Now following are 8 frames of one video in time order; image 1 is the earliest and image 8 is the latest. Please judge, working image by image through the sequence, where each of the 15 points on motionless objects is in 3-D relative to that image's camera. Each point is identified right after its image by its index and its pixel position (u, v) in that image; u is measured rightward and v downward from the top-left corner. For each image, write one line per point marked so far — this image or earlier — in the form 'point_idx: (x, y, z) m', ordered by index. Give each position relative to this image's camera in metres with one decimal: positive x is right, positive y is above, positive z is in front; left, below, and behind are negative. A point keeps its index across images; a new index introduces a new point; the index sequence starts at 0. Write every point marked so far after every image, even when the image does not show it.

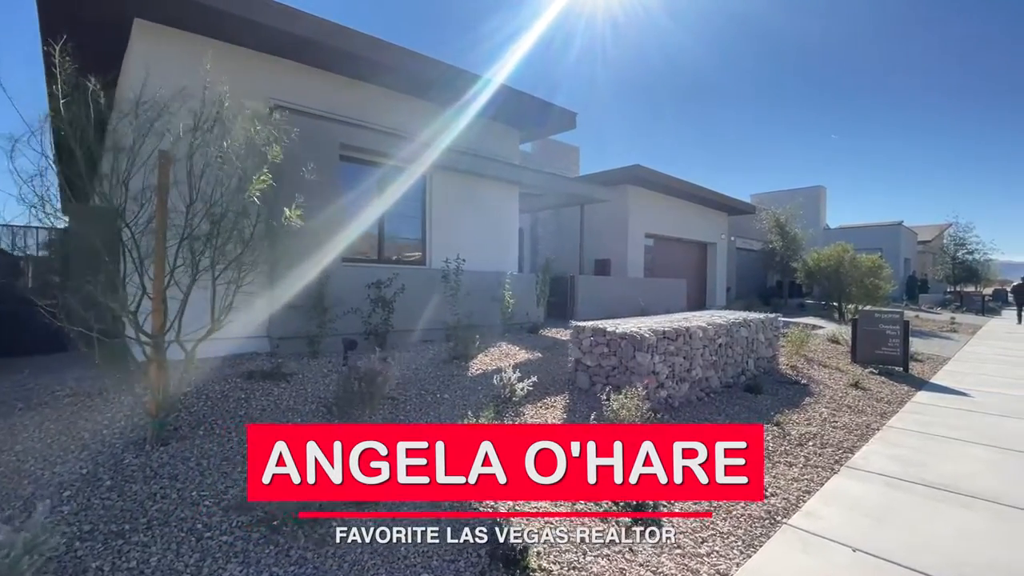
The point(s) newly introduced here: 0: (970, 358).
0: (+9.3, -1.4, +9.8) m
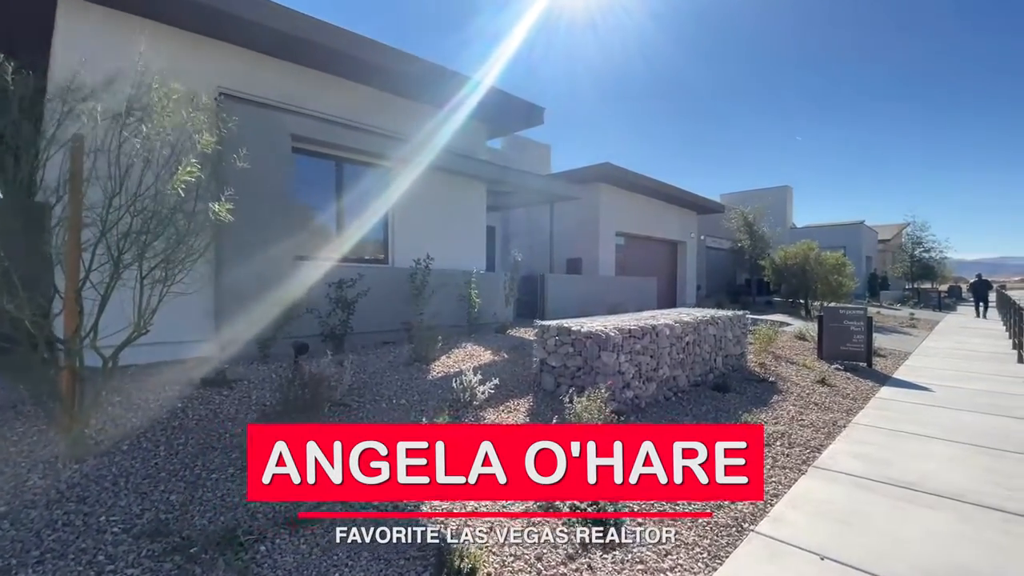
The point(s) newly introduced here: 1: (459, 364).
0: (+8.7, -1.3, +10.0) m
1: (-0.7, -0.9, +5.9) m
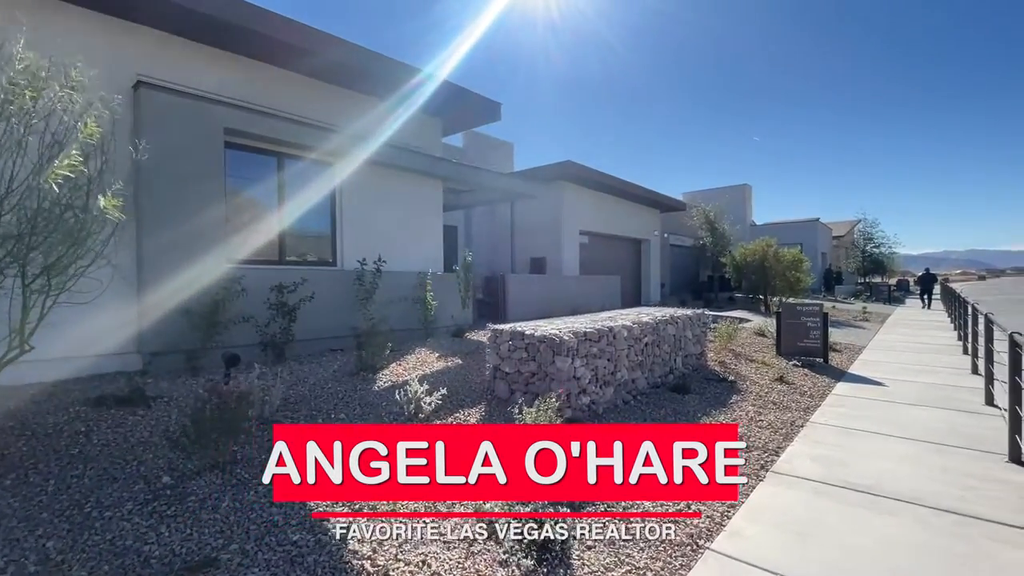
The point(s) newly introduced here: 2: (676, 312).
0: (+7.9, -1.2, +10.3) m
1: (-1.2, -1.0, +5.6) m
2: (+2.4, -0.4, +7.0) m
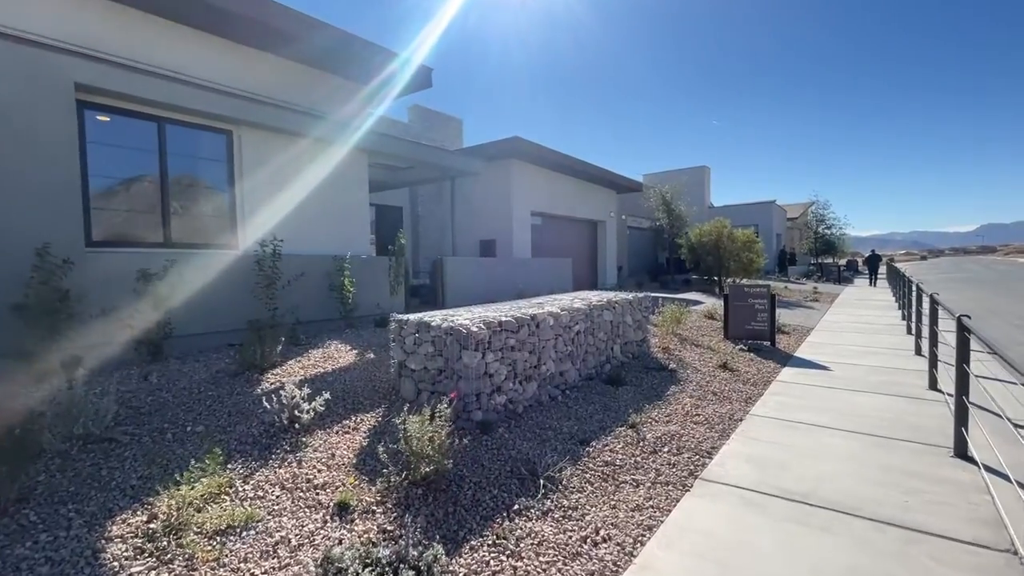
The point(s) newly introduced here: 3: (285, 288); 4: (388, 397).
0: (+6.7, -0.8, +10.1) m
1: (-2.1, -0.8, +4.9) m
2: (+1.4, -0.1, +6.5) m
3: (-3.1, 0.0, +6.5) m
4: (-1.2, -1.0, +4.5) m
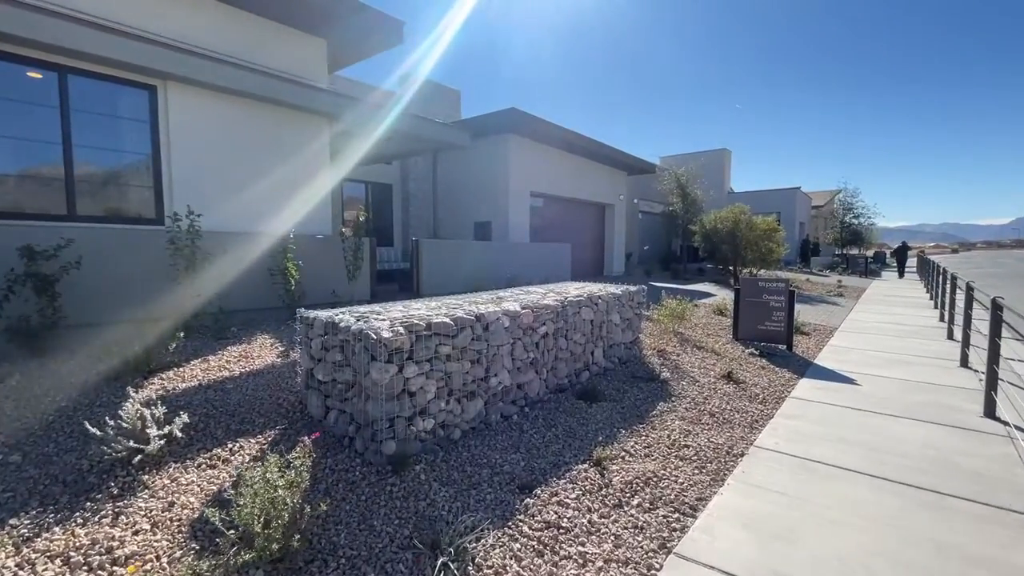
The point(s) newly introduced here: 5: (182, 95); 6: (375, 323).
0: (+6.4, -0.7, +8.9) m
1: (-2.6, -0.7, +4.0) m
2: (+1.0, 0.0, +5.5) m
3: (-3.4, +0.2, +5.6) m
4: (-1.6, -0.9, +3.6) m
5: (-4.8, +2.7, +6.8) m
6: (-0.9, -0.2, +3.3) m
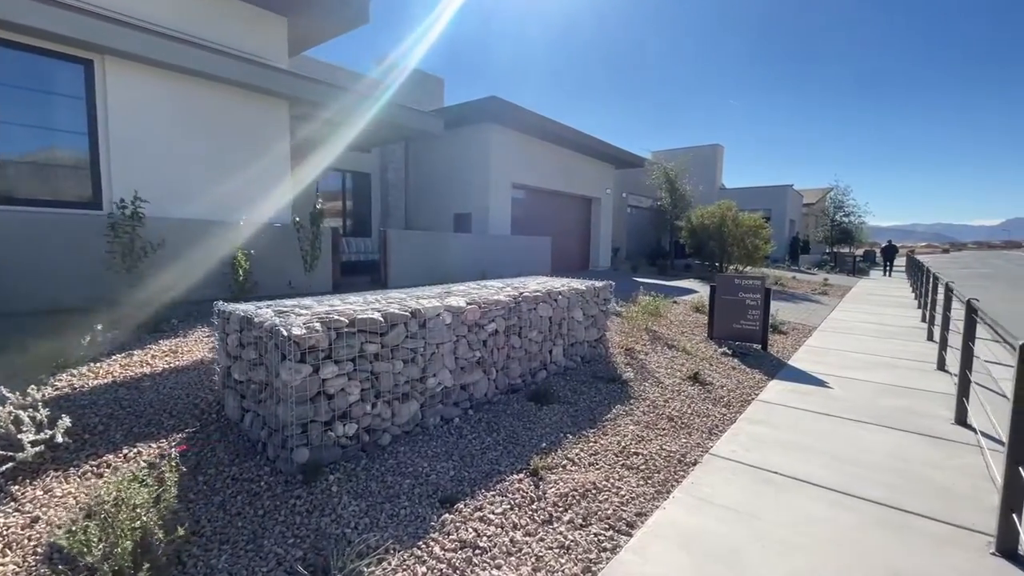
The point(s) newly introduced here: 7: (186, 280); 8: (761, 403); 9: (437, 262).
0: (+5.9, -0.7, +8.7) m
1: (-3.0, -0.6, +3.7) m
2: (+0.5, 0.0, +5.2) m
3: (-3.9, +0.3, +5.3) m
4: (-2.1, -0.9, +3.3) m
5: (-5.2, +2.9, +6.4) m
6: (-1.4, -0.2, +3.0) m
7: (-3.8, +0.1, +6.0) m
8: (+2.4, -1.1, +4.7) m
9: (-1.5, +0.5, +9.8) m
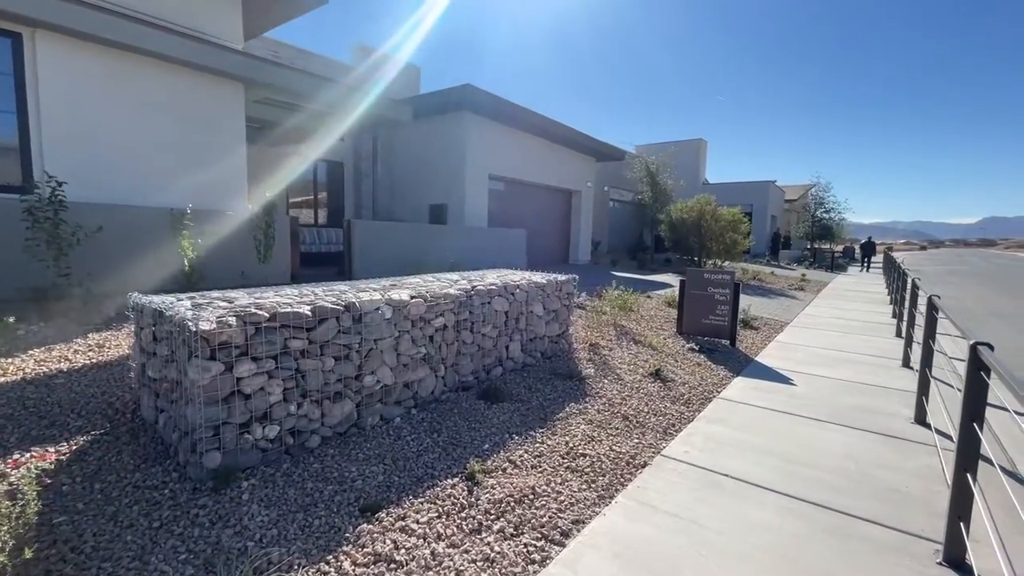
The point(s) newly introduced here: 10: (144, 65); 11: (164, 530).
0: (+5.3, -0.6, +8.7) m
1: (-3.4, -0.6, +3.4) m
2: (+0.1, +0.1, +5.0) m
3: (-4.3, +0.4, +5.0) m
4: (-2.5, -0.8, +3.0) m
5: (-5.7, +3.0, +6.0) m
6: (-1.8, -0.1, +2.8) m
7: (-4.3, +0.2, +5.7) m
8: (+2.0, -1.1, +4.6) m
9: (-2.0, +0.6, +9.6) m
10: (-4.4, +2.7, +6.0) m
11: (-1.6, -1.1, +2.2) m
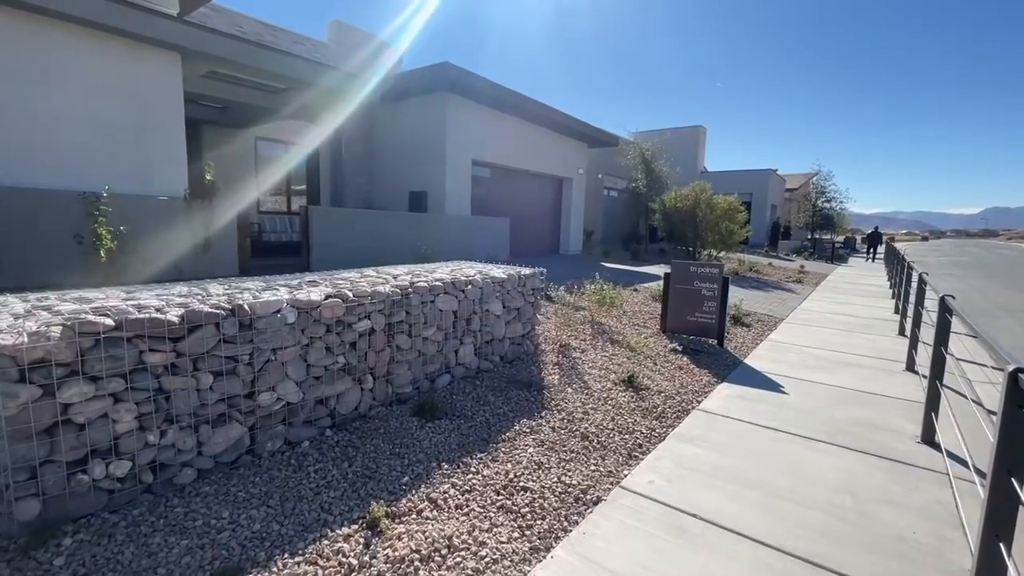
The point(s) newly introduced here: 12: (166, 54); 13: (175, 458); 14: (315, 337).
0: (+4.9, -0.5, +8.1) m
1: (-3.8, -0.5, +2.8) m
2: (-0.3, +0.1, +4.4) m
3: (-4.8, +0.5, +4.4) m
4: (-2.9, -0.8, +2.5) m
5: (-6.1, +3.1, +5.4) m
6: (-2.2, -0.1, +2.2) m
7: (-4.7, +0.3, +5.1) m
8: (+1.6, -1.1, +4.0) m
9: (-2.5, +0.8, +9.0) m
10: (-4.8, +2.8, +5.3) m
11: (-2.0, -1.1, +1.7) m
12: (-4.3, +2.9, +6.0) m
13: (-1.7, -0.9, +2.4) m
14: (-1.2, -0.3, +3.0) m
